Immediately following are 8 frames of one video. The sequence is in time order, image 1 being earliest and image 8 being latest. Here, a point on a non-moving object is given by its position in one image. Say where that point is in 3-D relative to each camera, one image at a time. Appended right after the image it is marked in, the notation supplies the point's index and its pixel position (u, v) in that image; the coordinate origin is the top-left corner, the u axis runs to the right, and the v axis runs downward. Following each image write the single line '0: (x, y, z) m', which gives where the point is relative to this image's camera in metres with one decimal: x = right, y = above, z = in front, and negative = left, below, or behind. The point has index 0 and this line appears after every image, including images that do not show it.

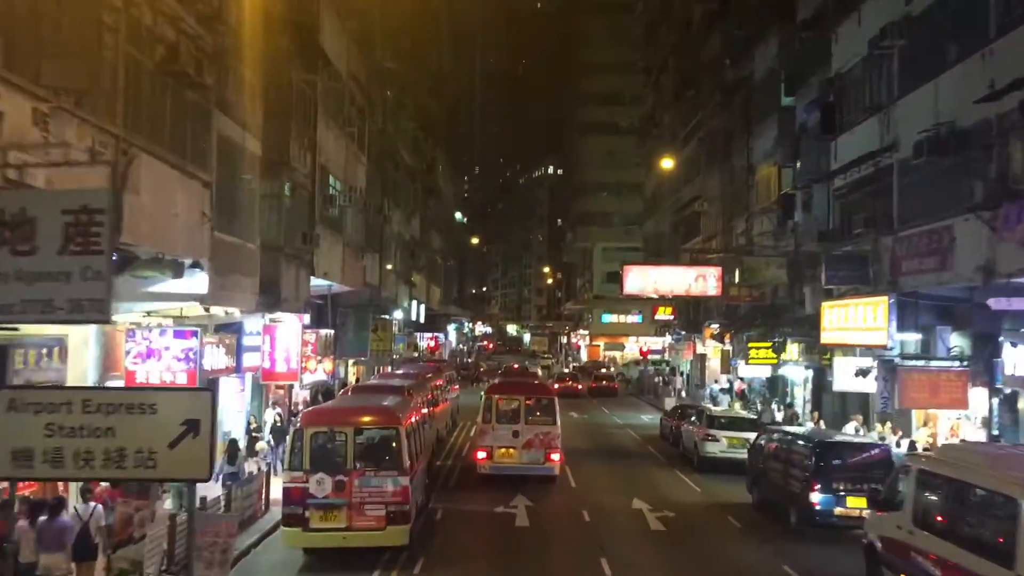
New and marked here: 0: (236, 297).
0: (-4.7, -0.2, +16.4) m
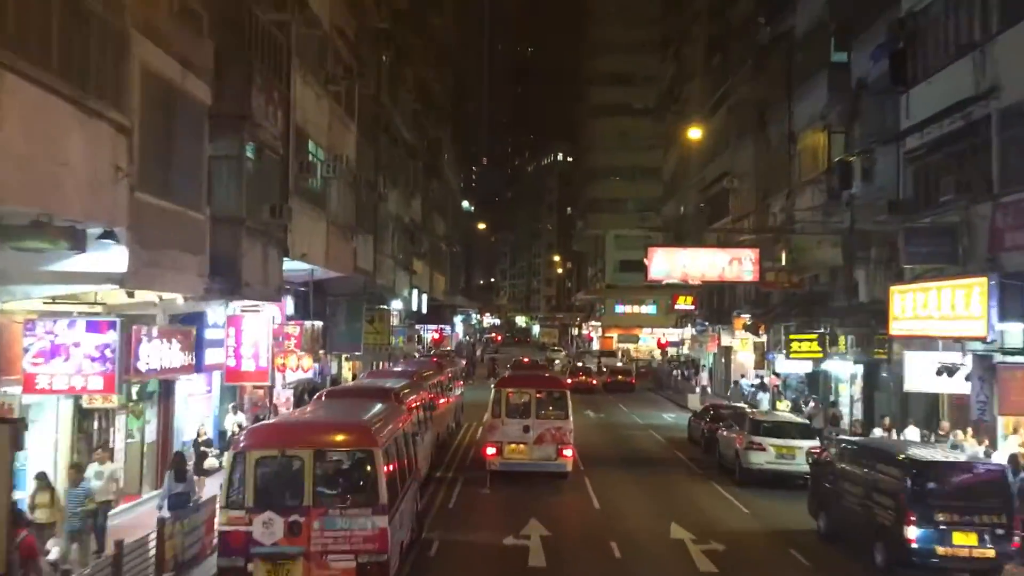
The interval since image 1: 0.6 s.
0: (-4.5, +0.1, +12.9) m
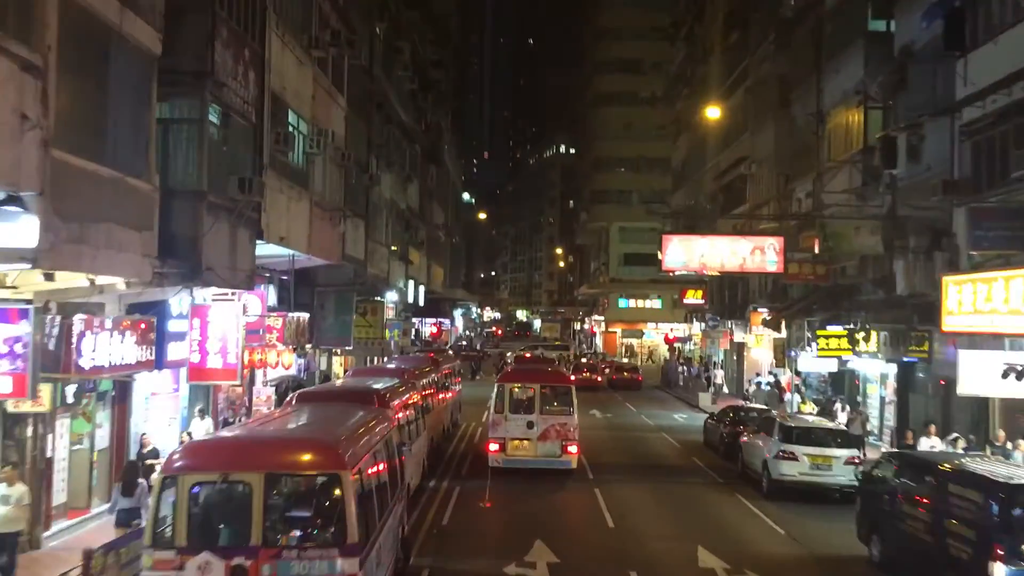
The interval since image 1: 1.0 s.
0: (-4.5, +0.3, +10.7) m
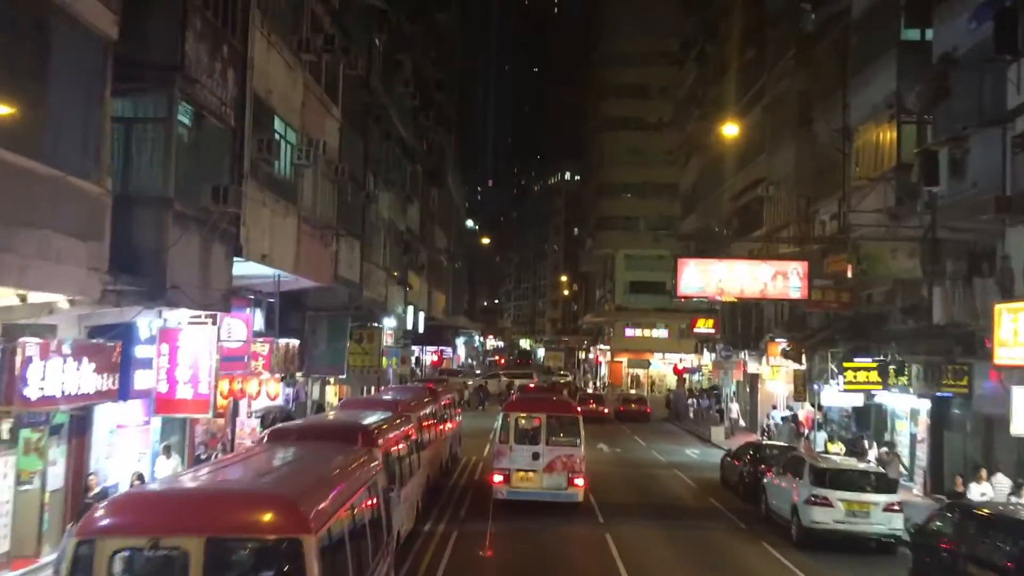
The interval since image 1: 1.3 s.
0: (-4.4, +0.2, +9.0) m
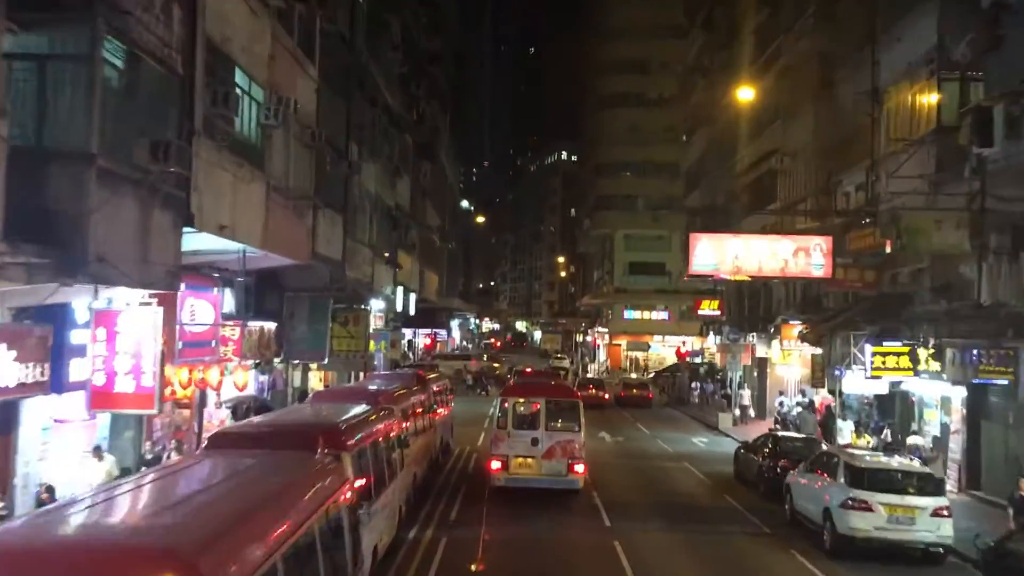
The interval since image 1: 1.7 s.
0: (-4.5, +0.4, +6.9) m
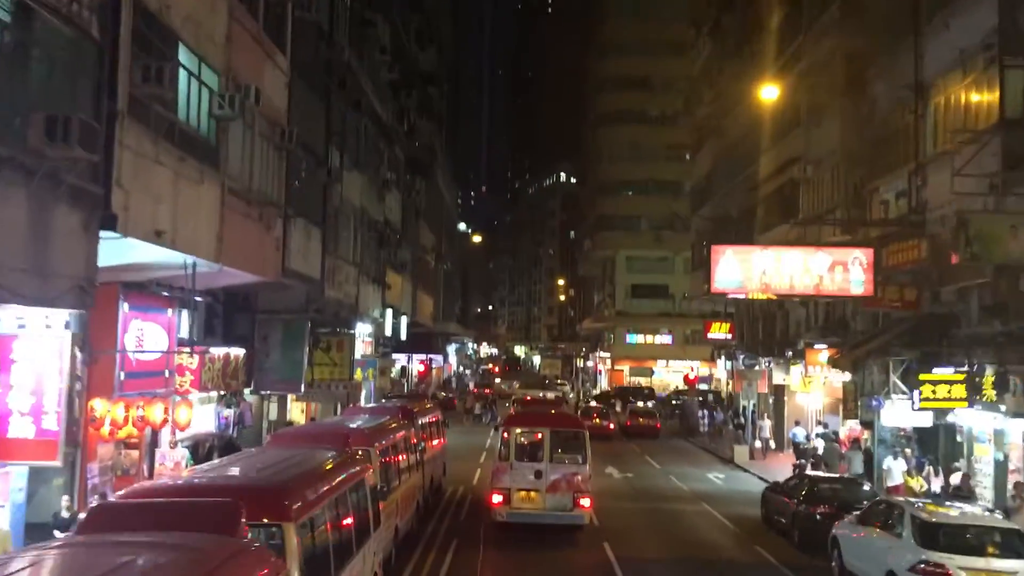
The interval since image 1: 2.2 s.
0: (-4.5, +0.3, +4.4) m
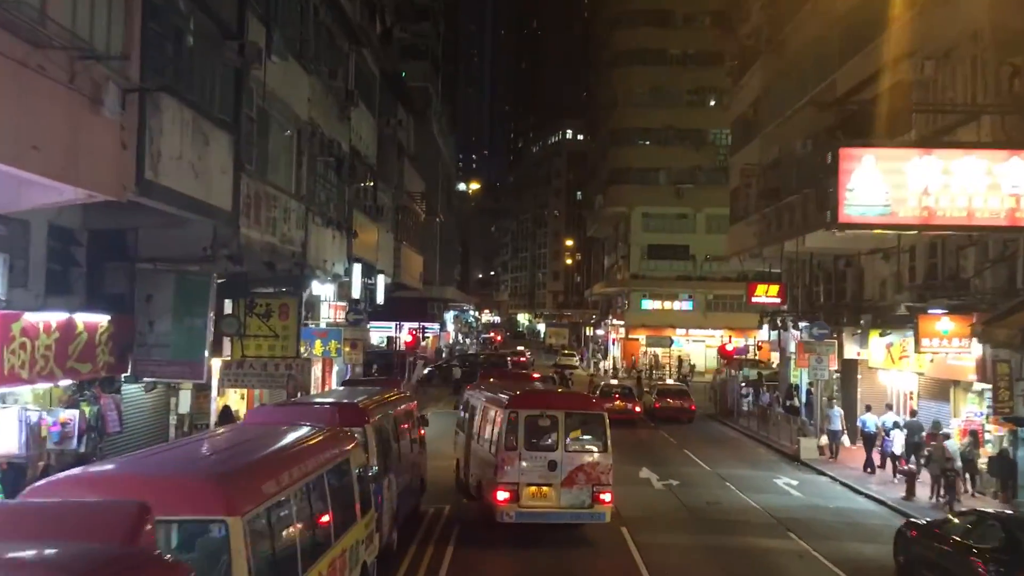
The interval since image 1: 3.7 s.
0: (-4.4, +0.7, -2.8) m
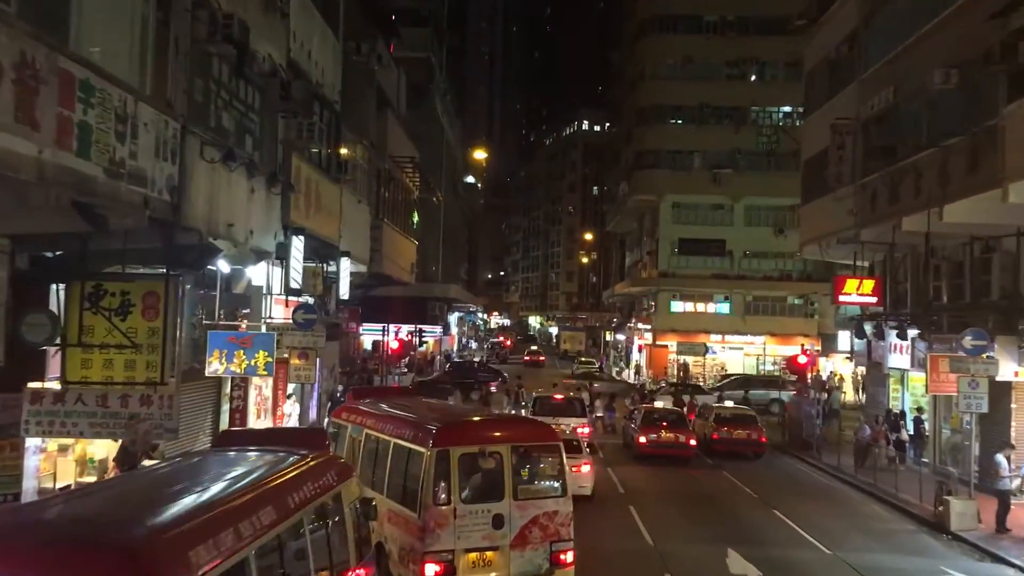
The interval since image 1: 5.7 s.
0: (-4.4, +1.1, -10.7) m
